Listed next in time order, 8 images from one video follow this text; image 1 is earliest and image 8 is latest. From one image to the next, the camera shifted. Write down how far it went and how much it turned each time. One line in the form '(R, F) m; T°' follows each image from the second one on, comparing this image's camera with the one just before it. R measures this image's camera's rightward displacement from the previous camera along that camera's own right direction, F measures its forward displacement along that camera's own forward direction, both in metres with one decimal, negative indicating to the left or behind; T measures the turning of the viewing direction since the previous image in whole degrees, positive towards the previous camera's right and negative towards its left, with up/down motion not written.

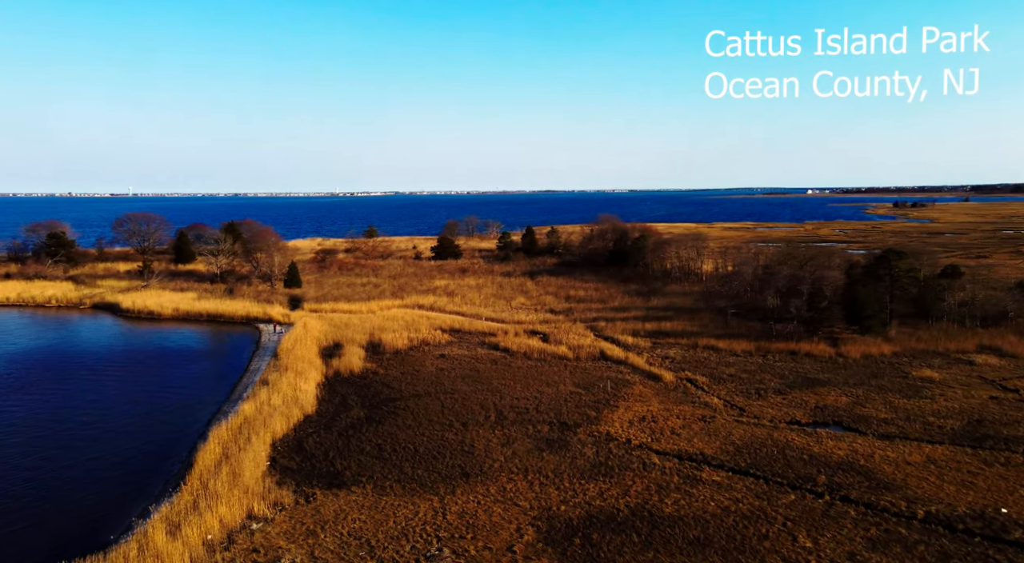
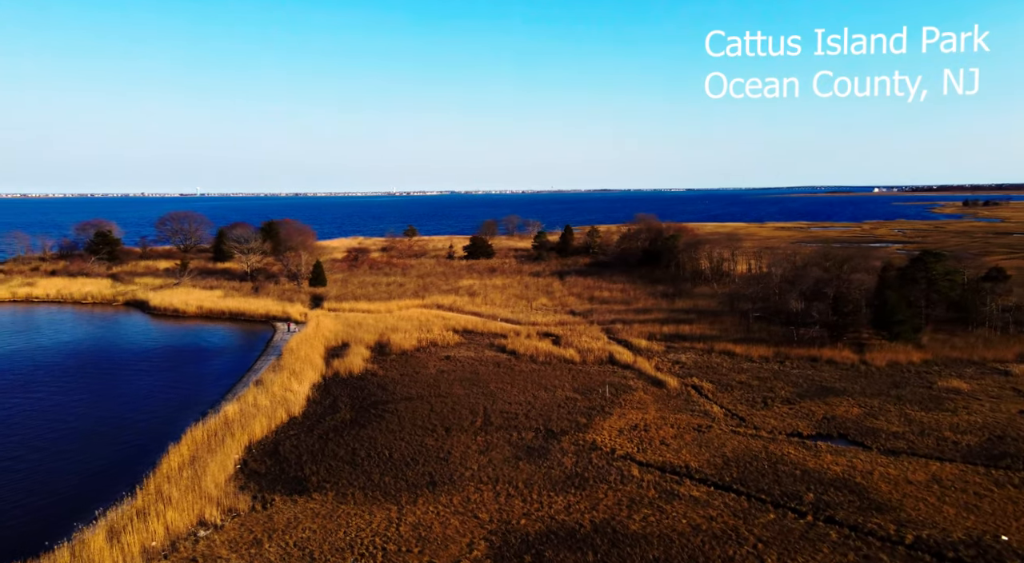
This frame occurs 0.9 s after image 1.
(+1.0, +0.4) m; -3°
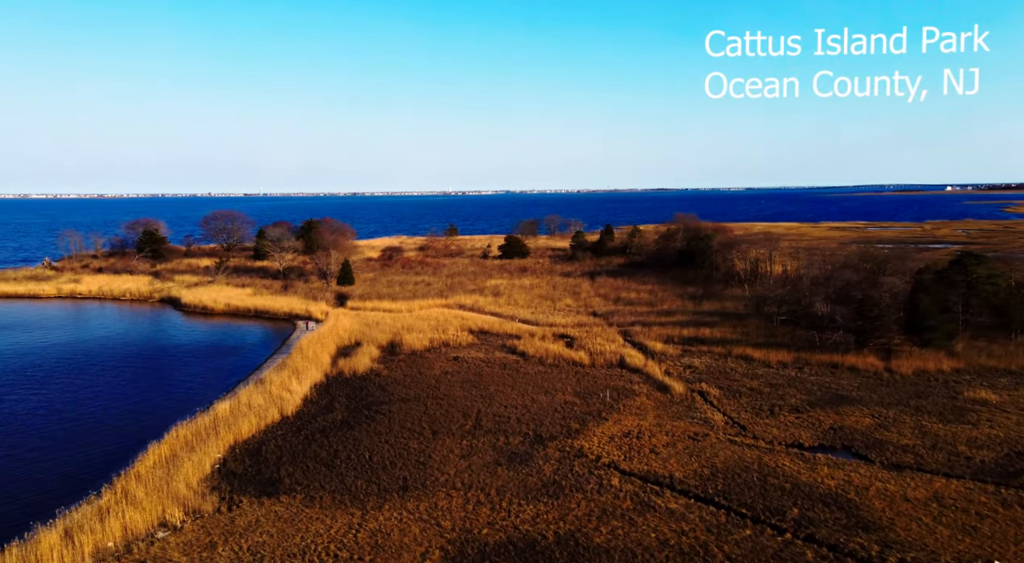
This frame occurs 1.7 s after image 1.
(+1.0, +0.3) m; -3°
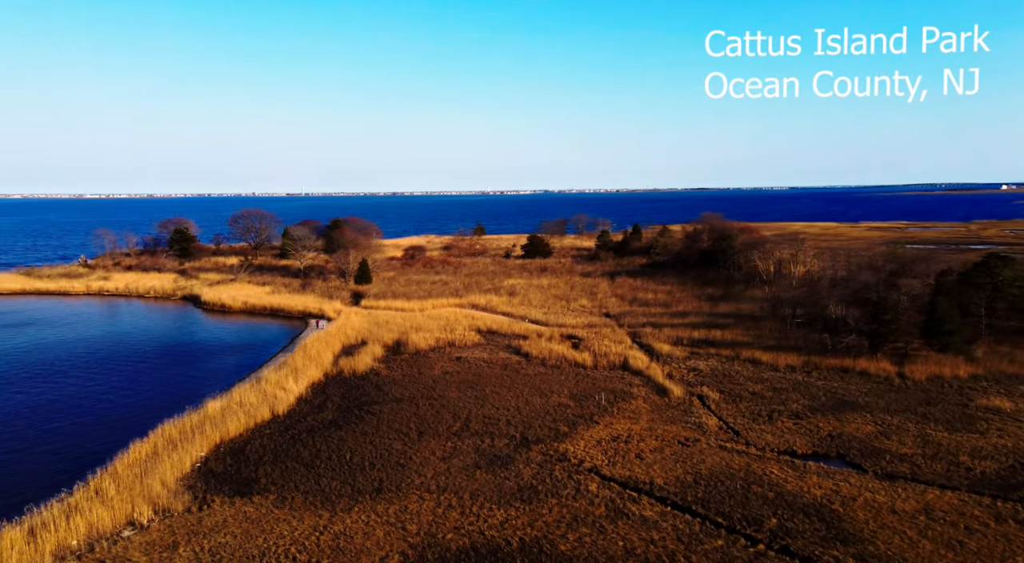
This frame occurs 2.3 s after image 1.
(+0.8, +0.2) m; -2°
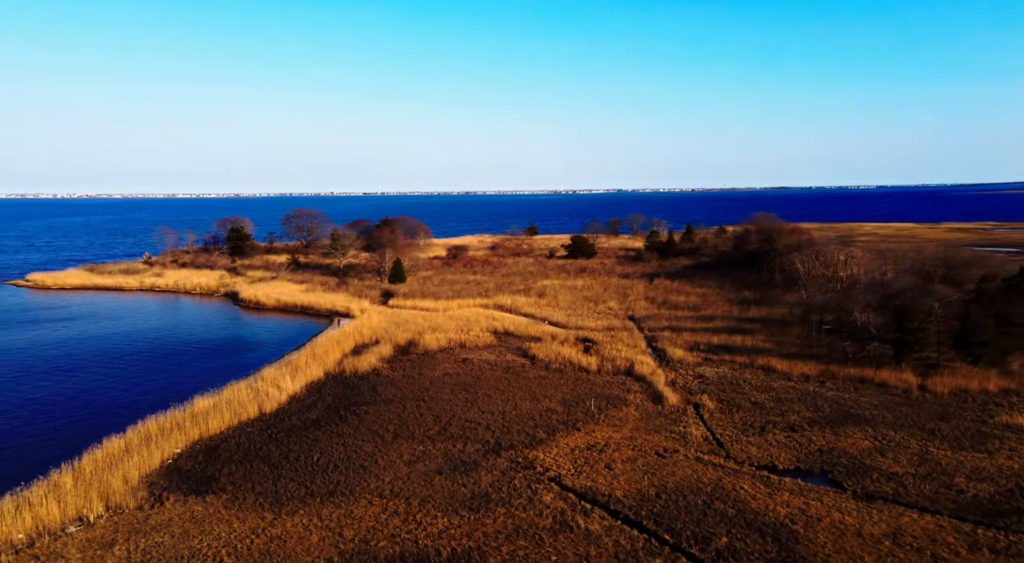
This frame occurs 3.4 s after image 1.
(+1.4, +0.2) m; -4°
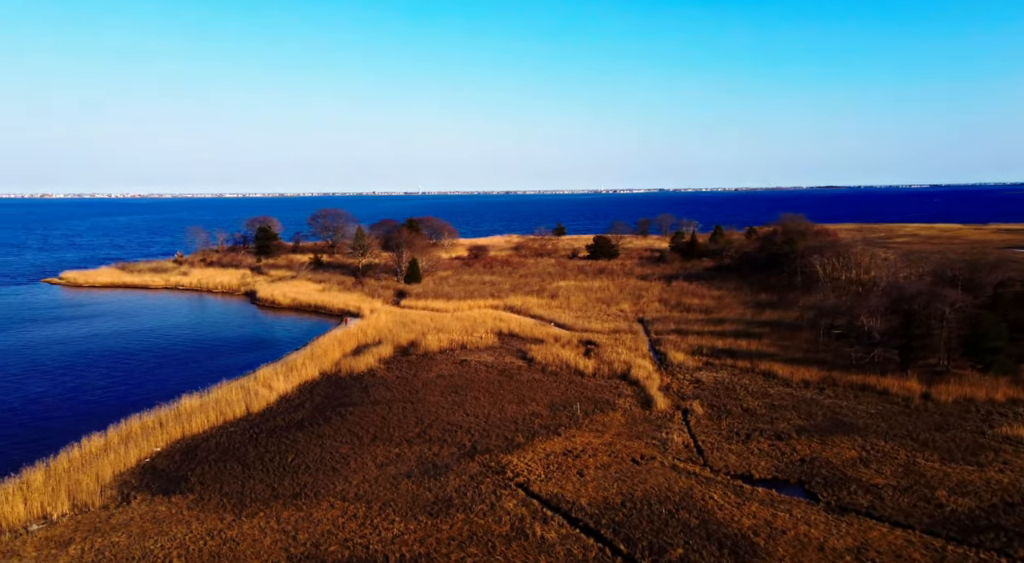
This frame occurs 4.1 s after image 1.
(+0.9, +0.1) m; -2°
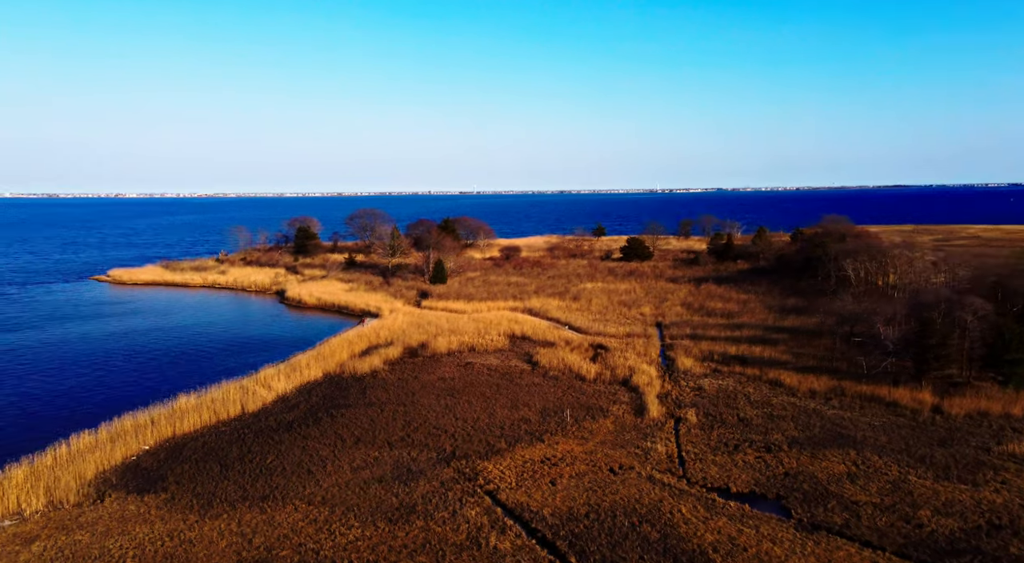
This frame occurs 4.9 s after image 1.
(+1.1, 0.0) m; -3°
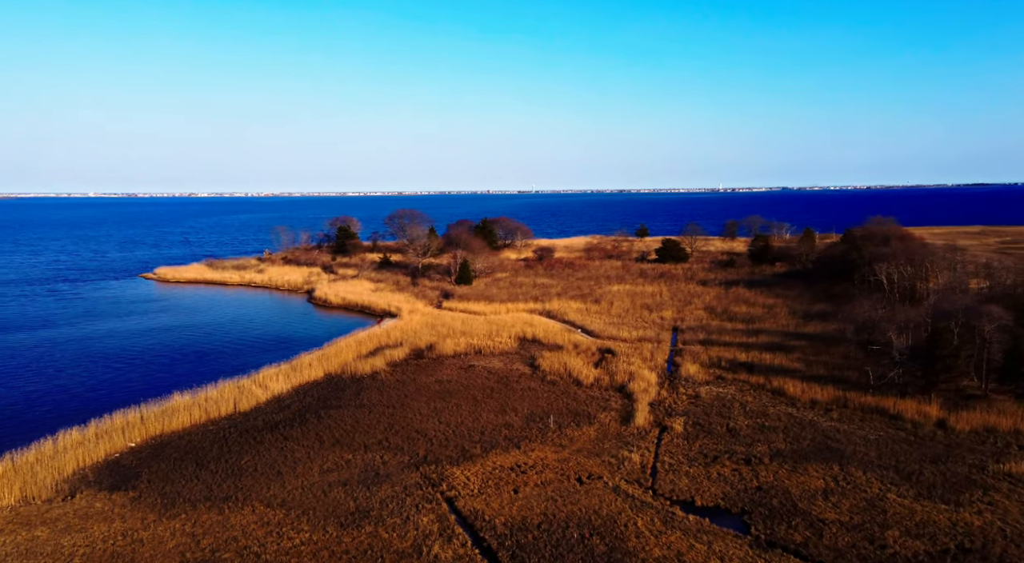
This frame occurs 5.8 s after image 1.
(+1.3, 0.0) m; -4°
